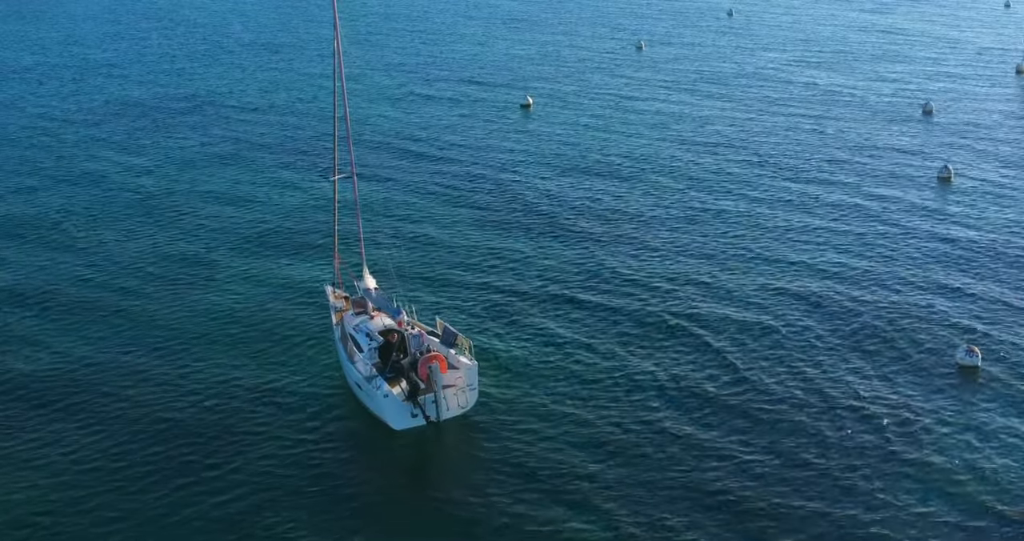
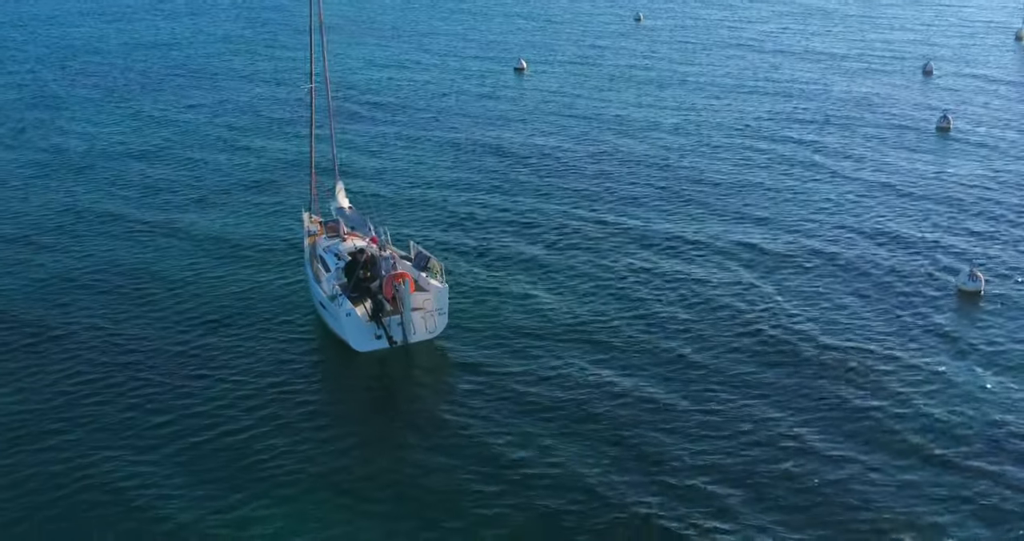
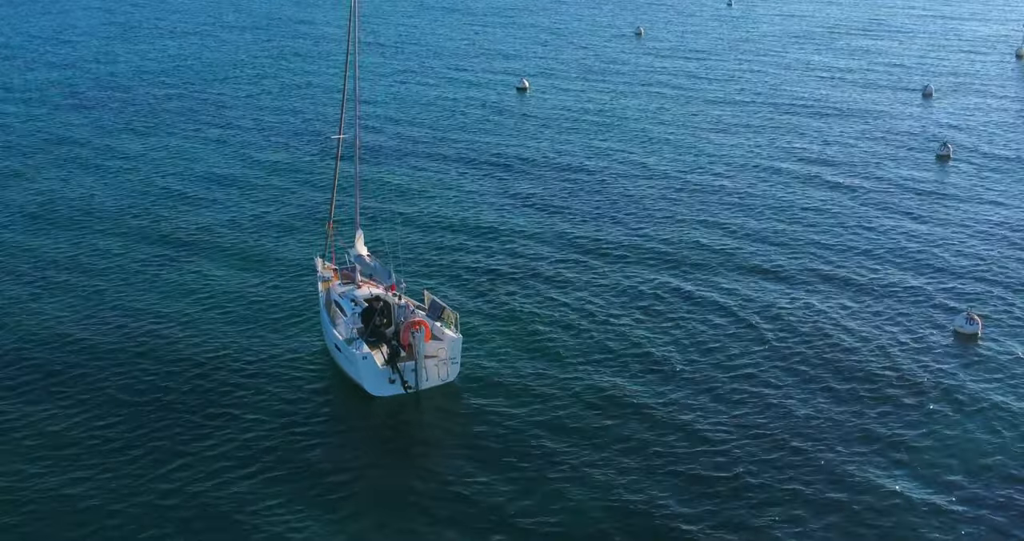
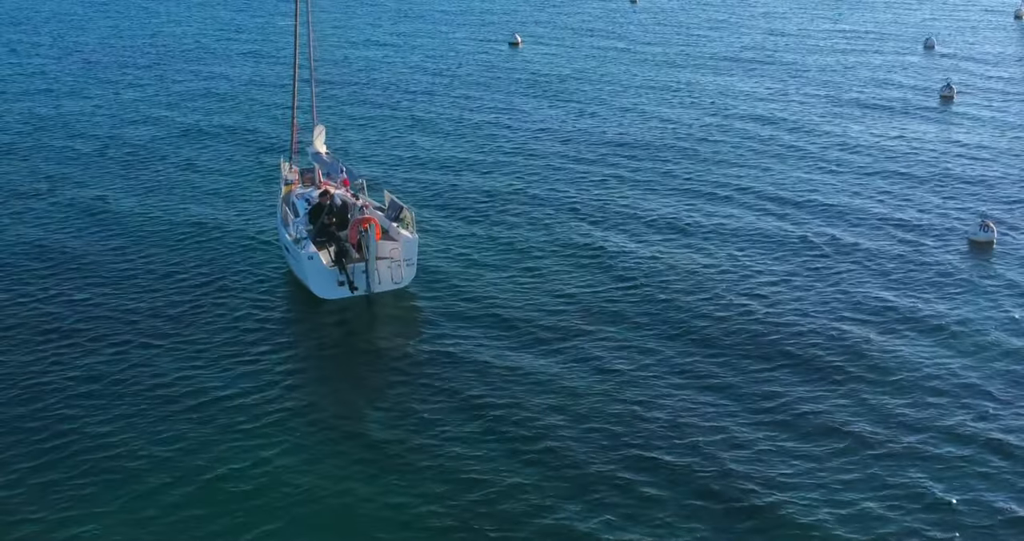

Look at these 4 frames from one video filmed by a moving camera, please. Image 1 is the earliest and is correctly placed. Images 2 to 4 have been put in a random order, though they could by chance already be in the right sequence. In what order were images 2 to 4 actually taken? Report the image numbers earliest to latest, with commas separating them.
3, 2, 4
